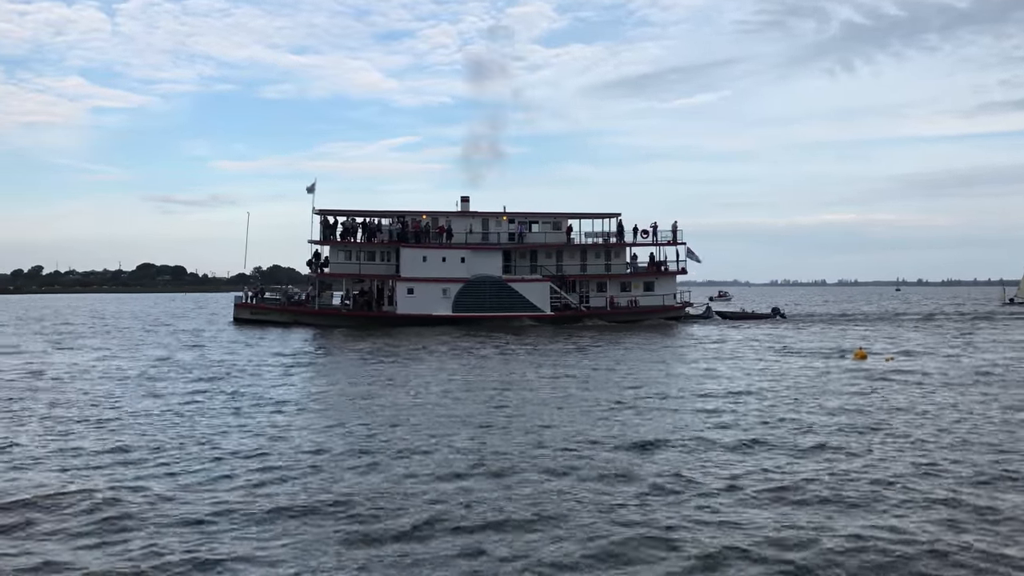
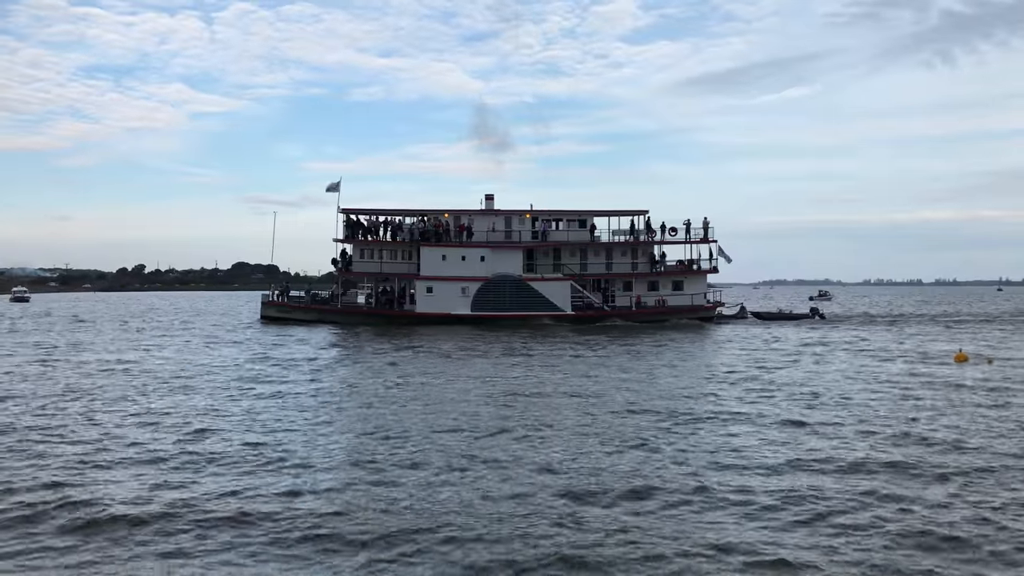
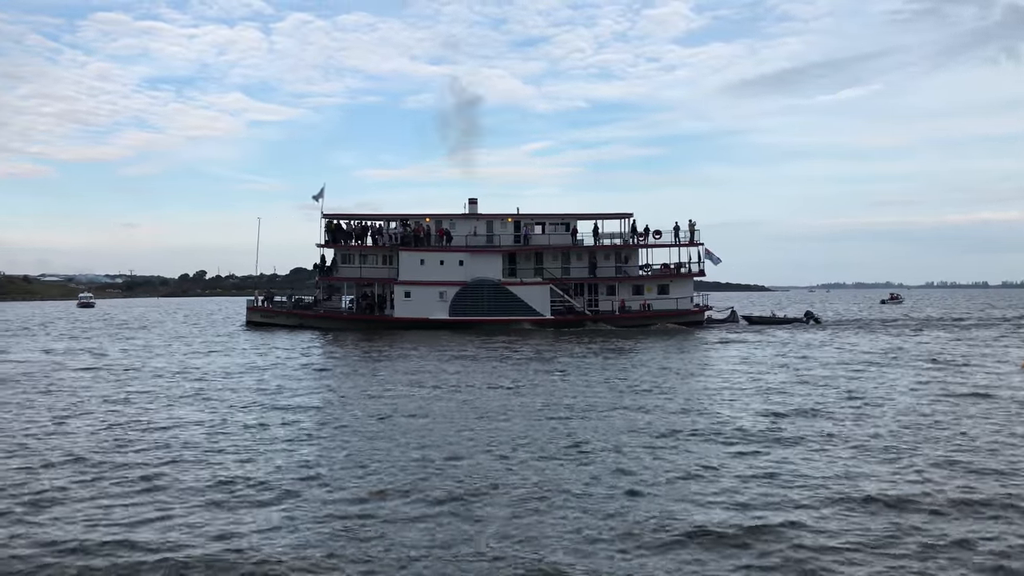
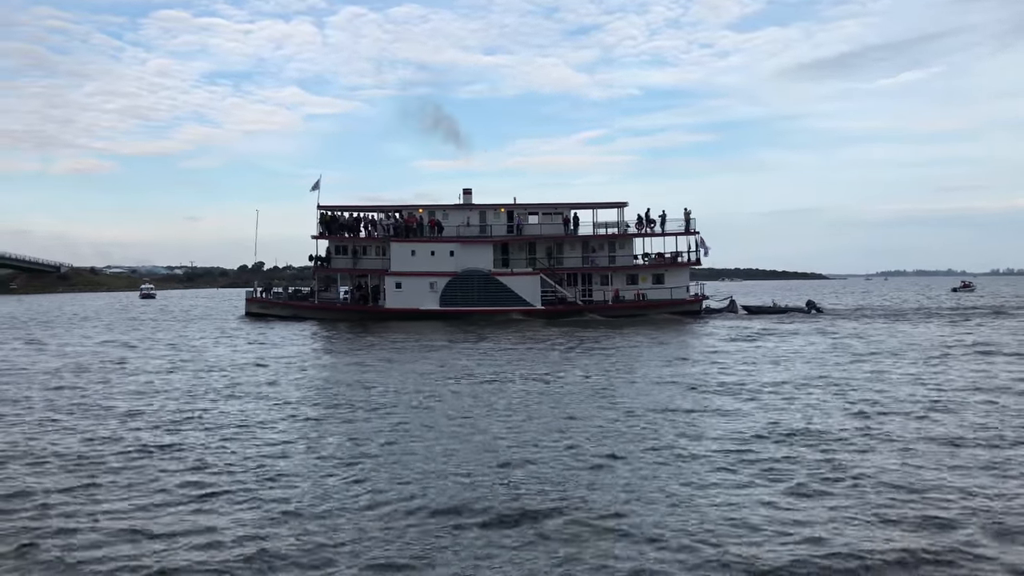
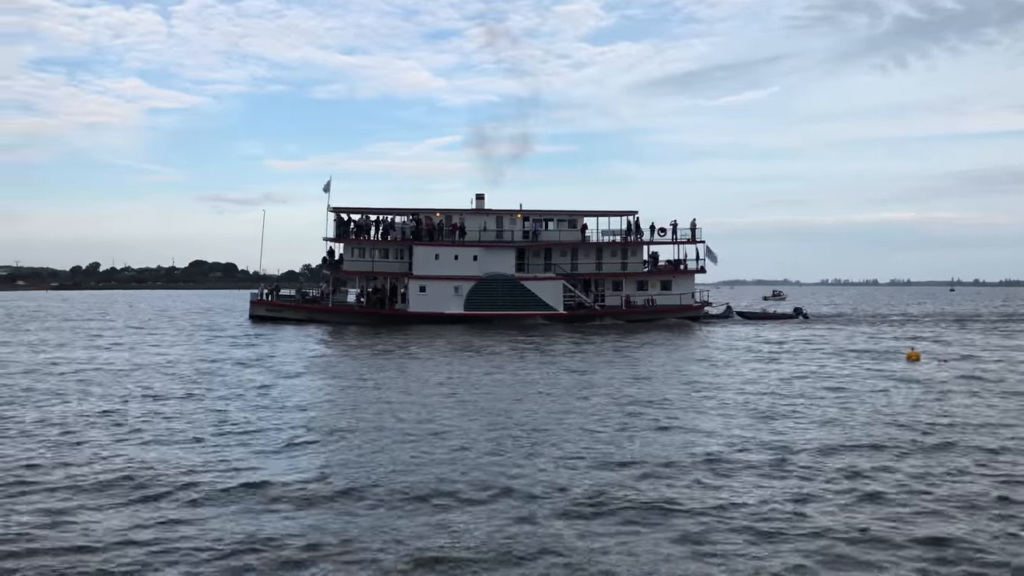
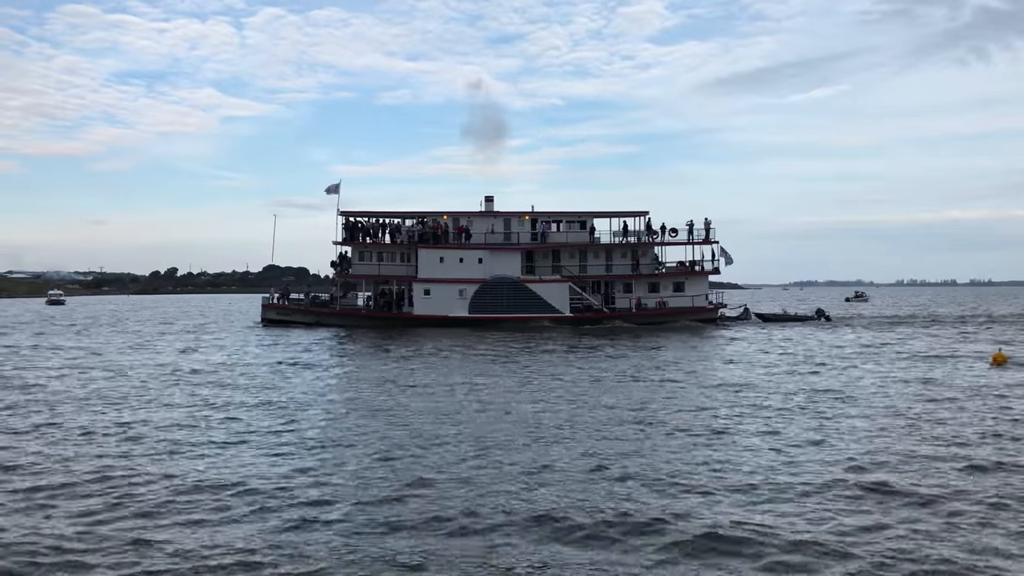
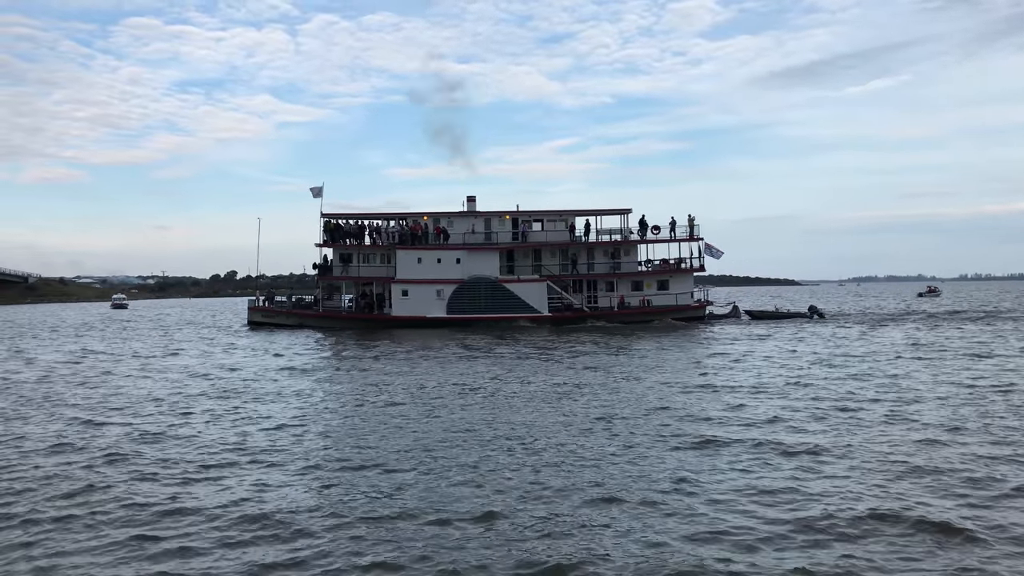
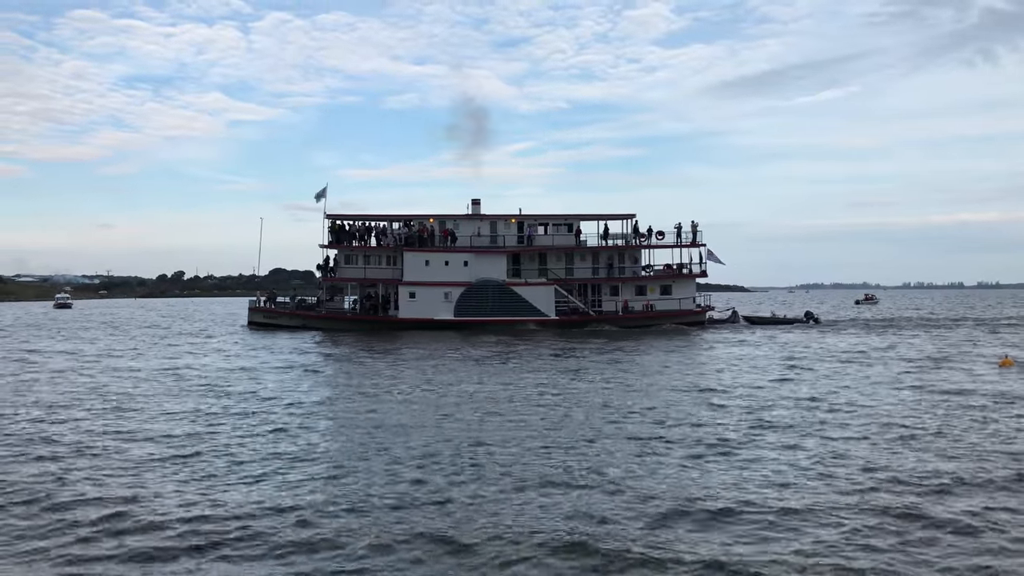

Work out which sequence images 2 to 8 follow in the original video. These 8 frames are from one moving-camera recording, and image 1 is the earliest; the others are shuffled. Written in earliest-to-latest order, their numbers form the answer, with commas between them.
5, 2, 6, 8, 3, 7, 4
